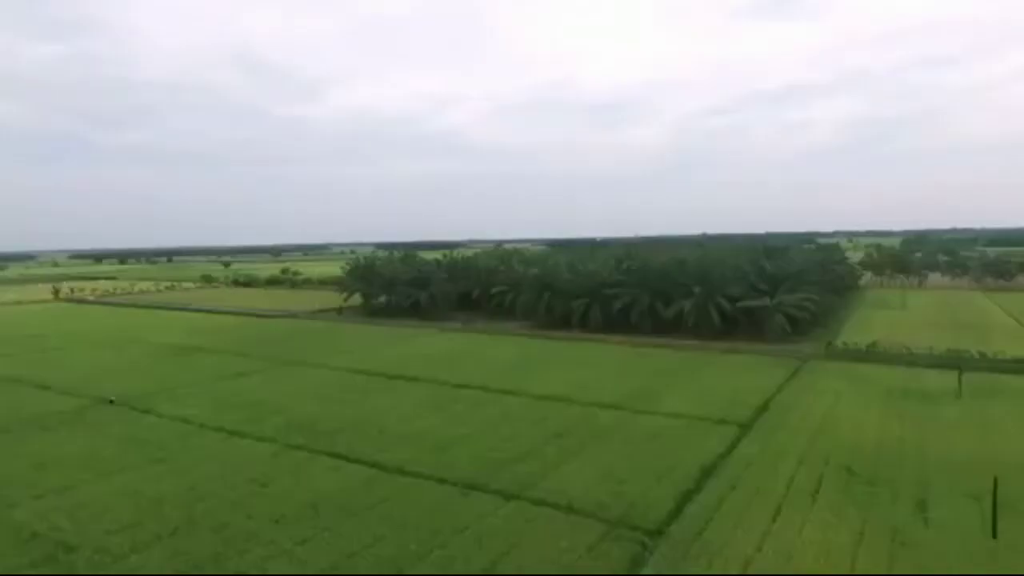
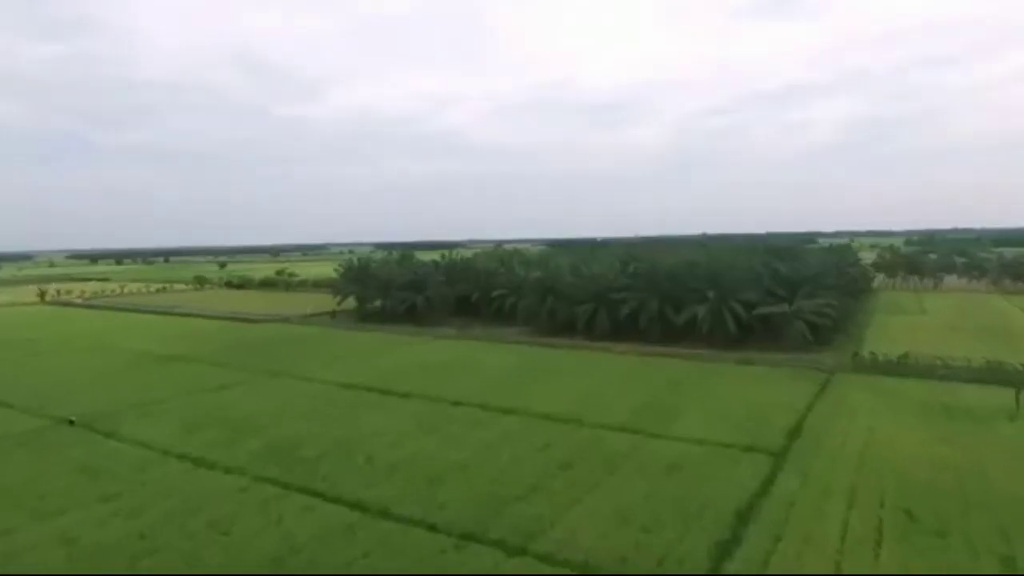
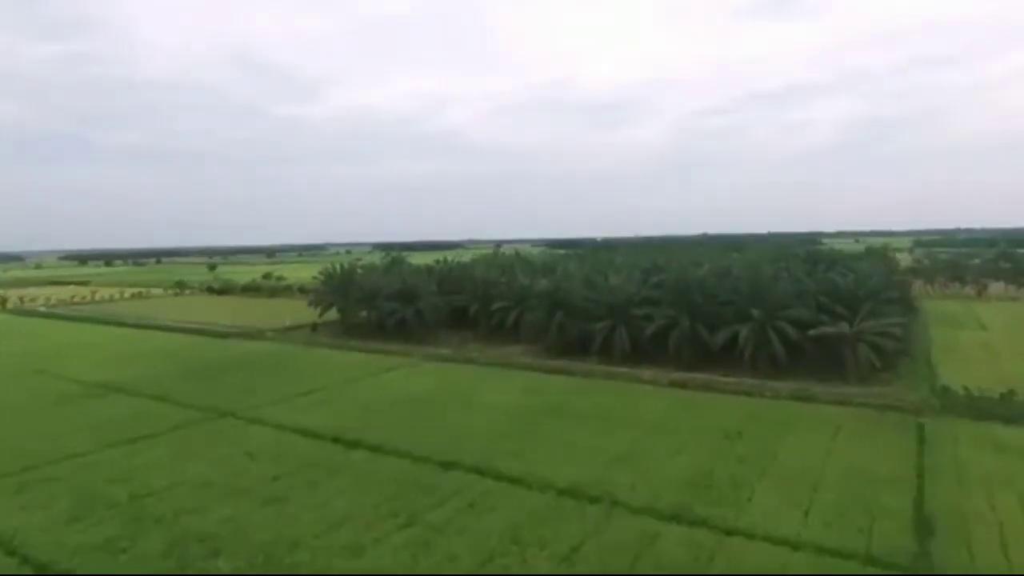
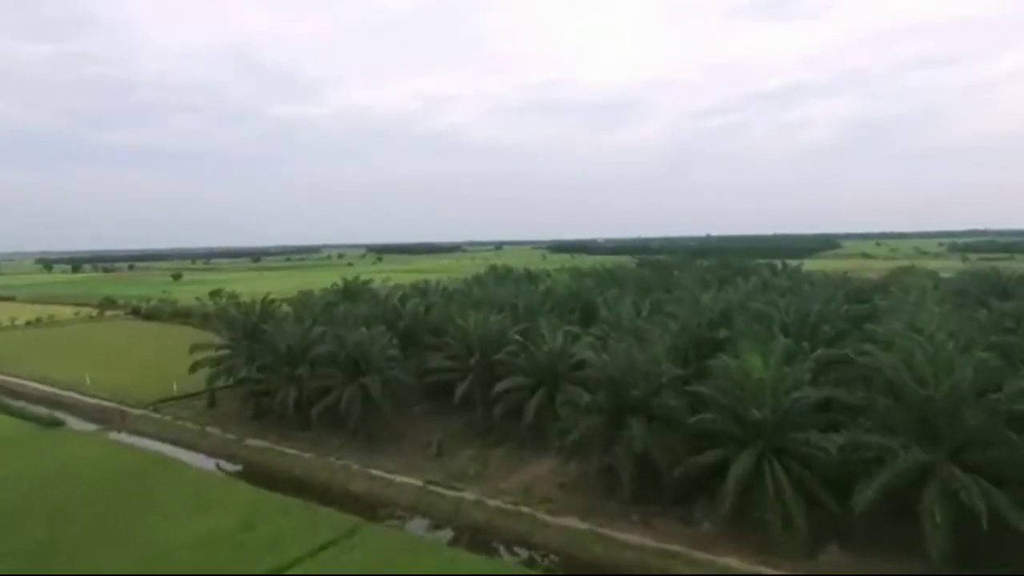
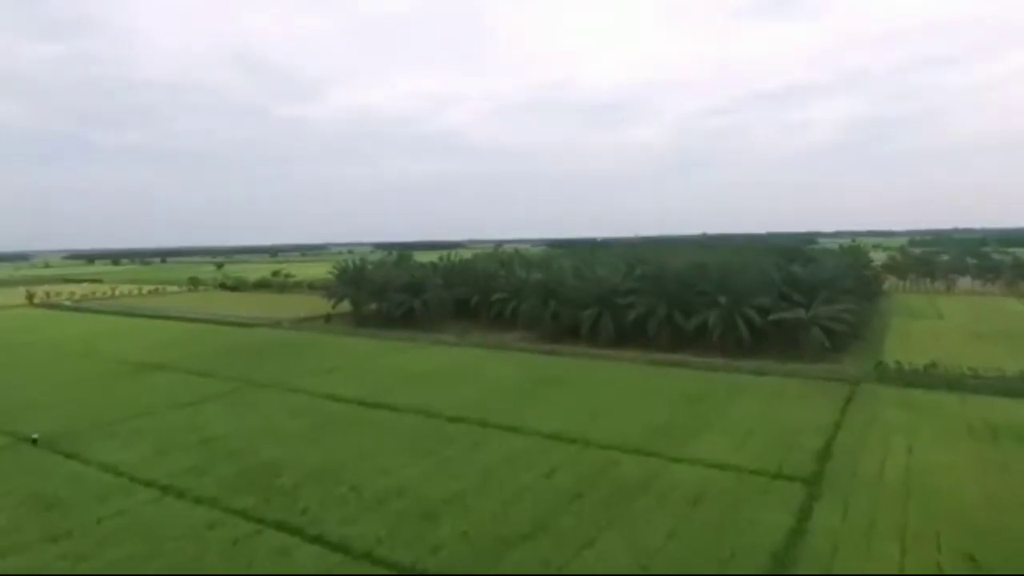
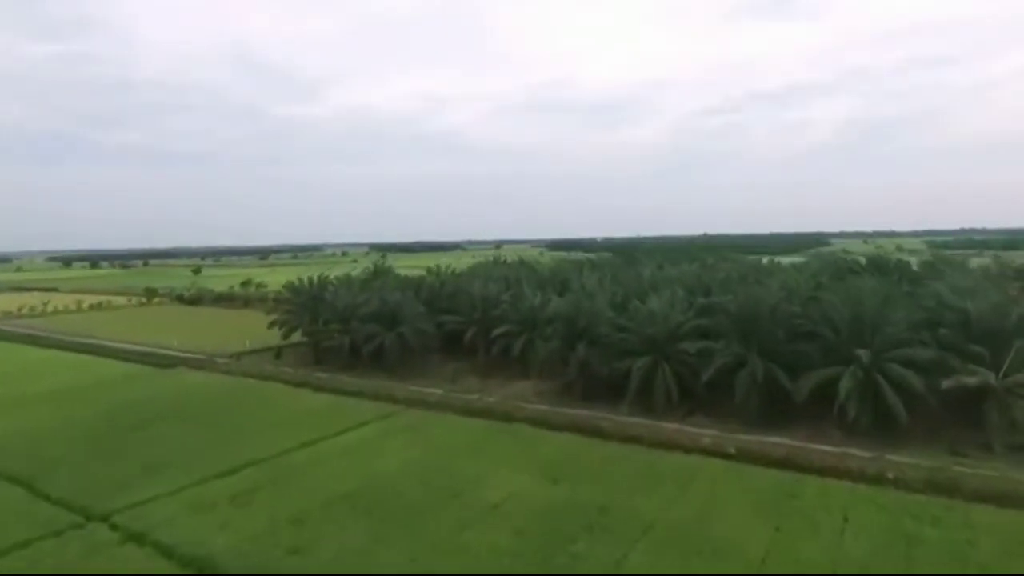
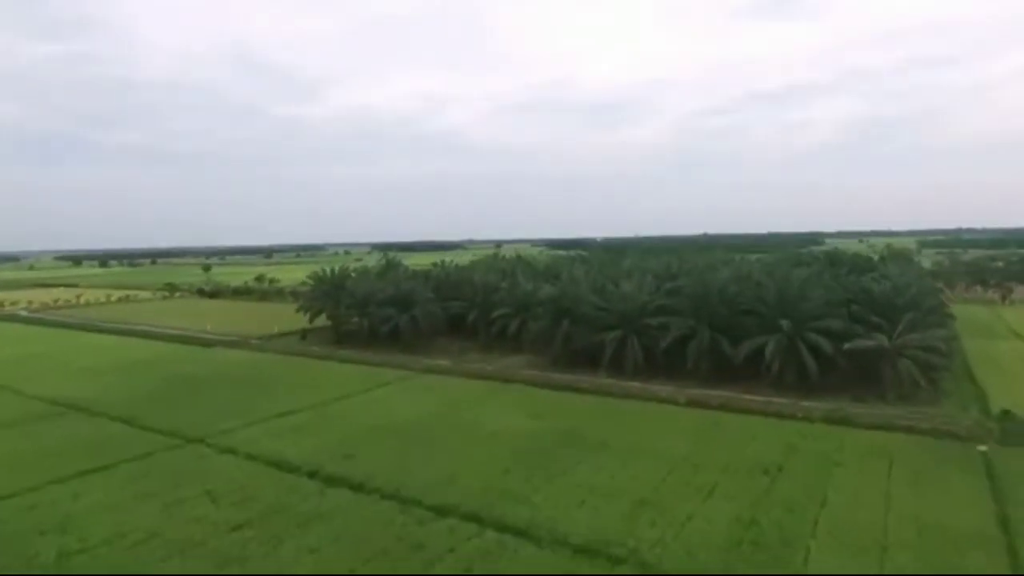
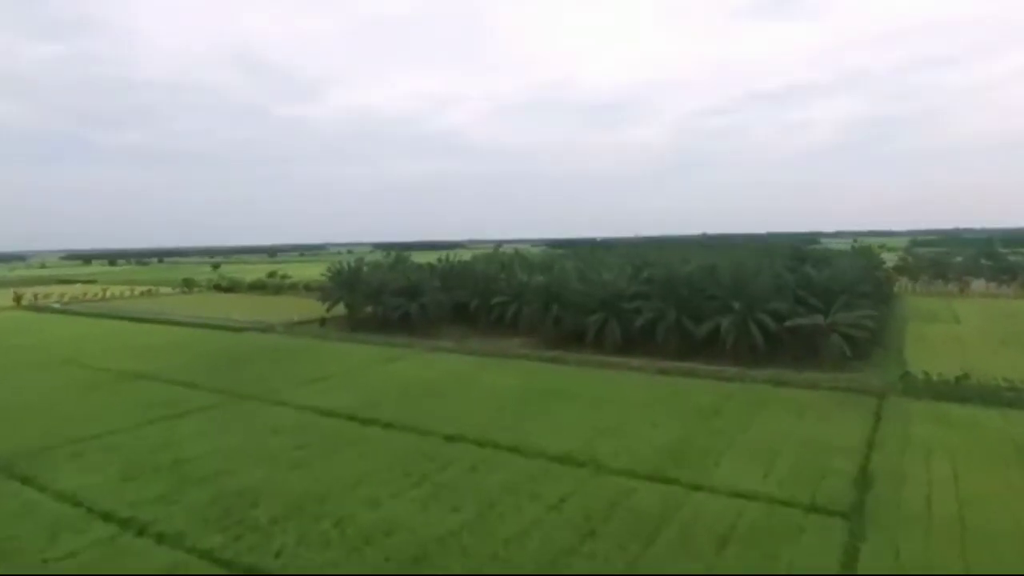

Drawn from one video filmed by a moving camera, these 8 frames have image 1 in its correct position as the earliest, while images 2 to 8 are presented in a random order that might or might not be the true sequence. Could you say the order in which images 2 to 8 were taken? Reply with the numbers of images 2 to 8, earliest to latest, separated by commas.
2, 5, 8, 3, 7, 6, 4
